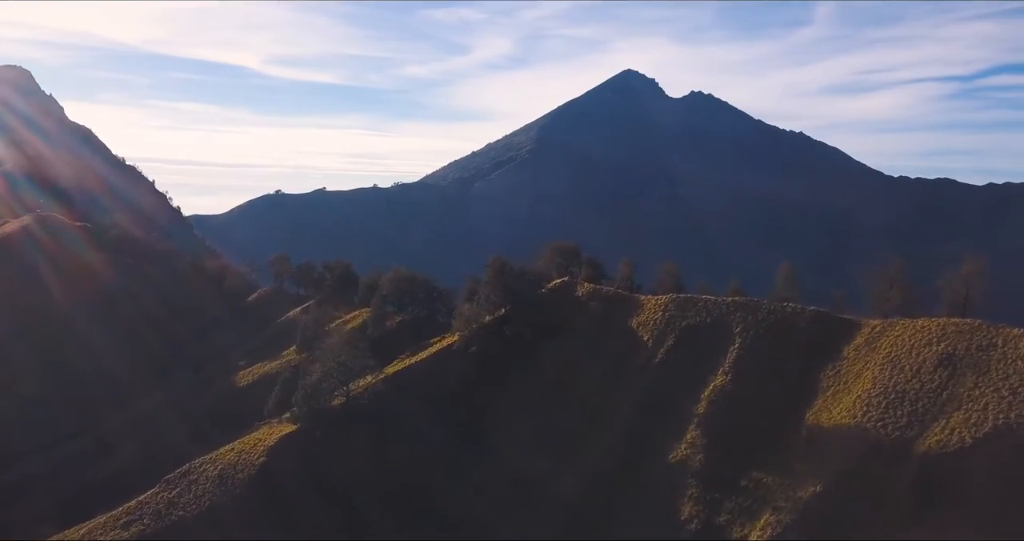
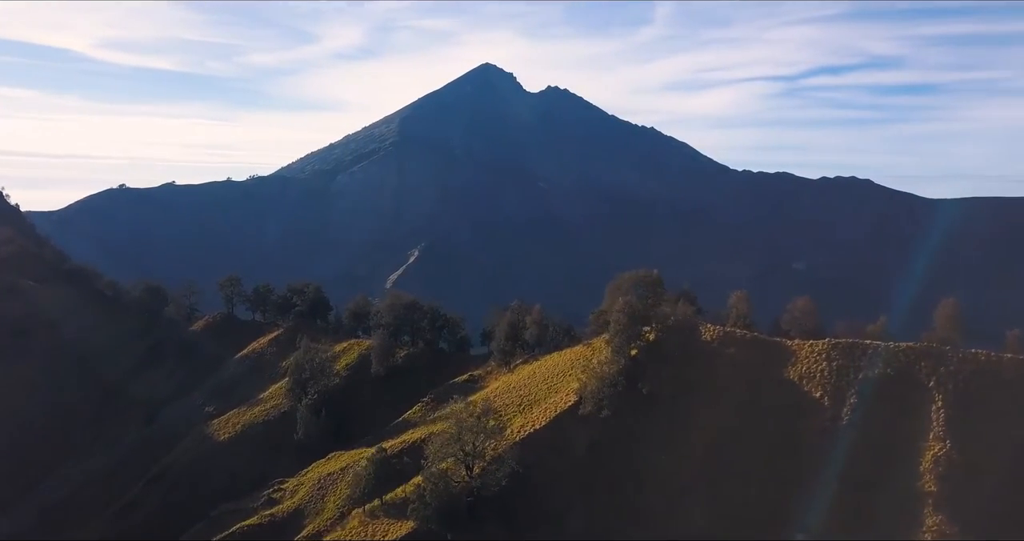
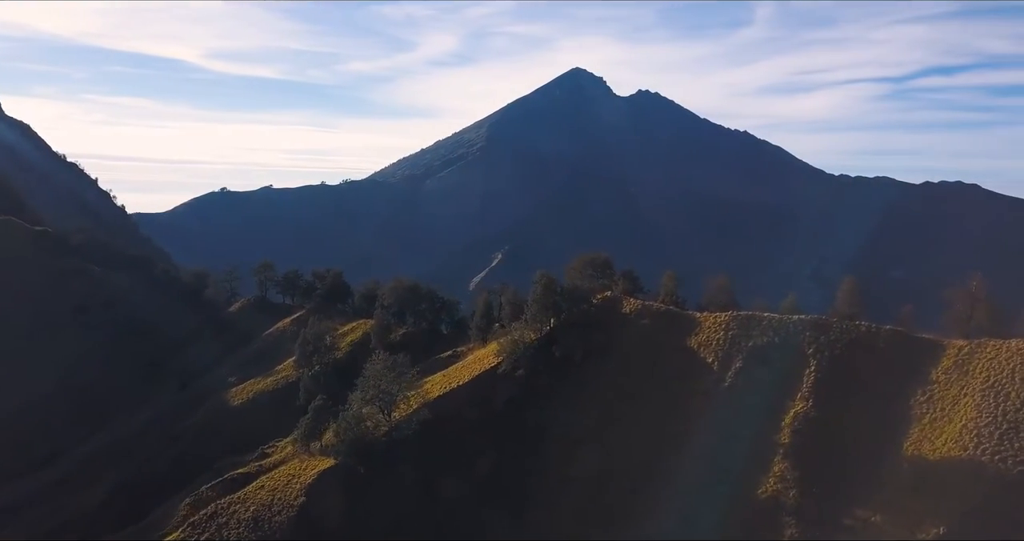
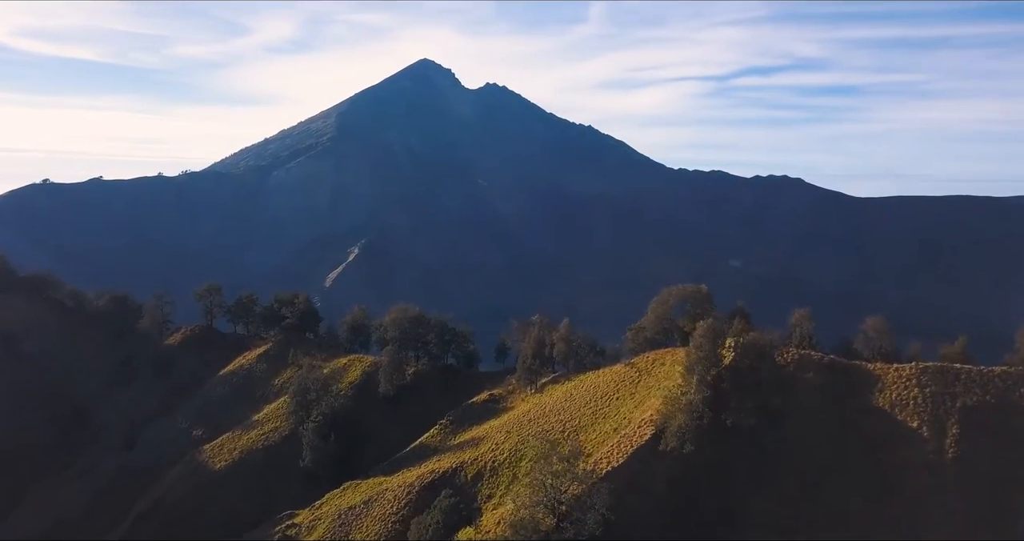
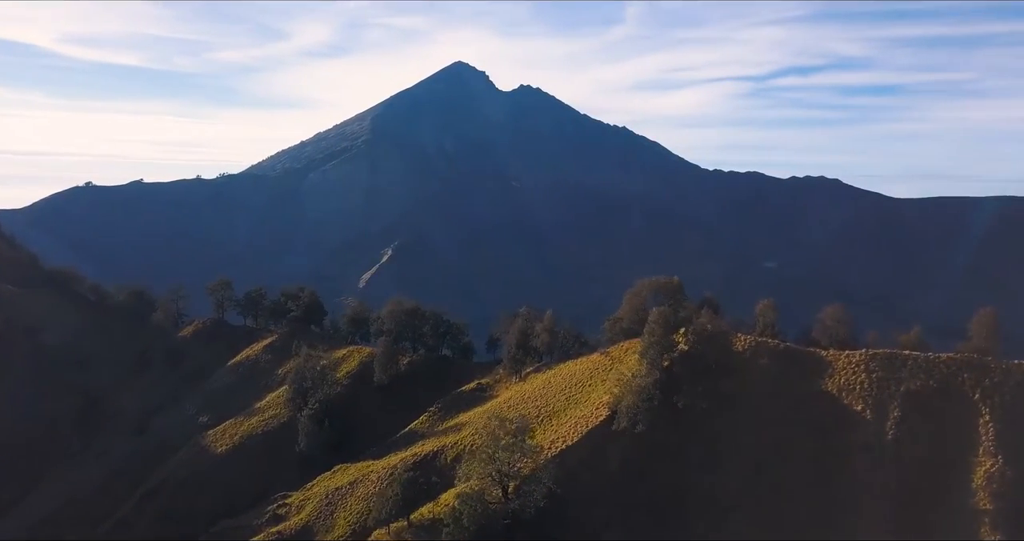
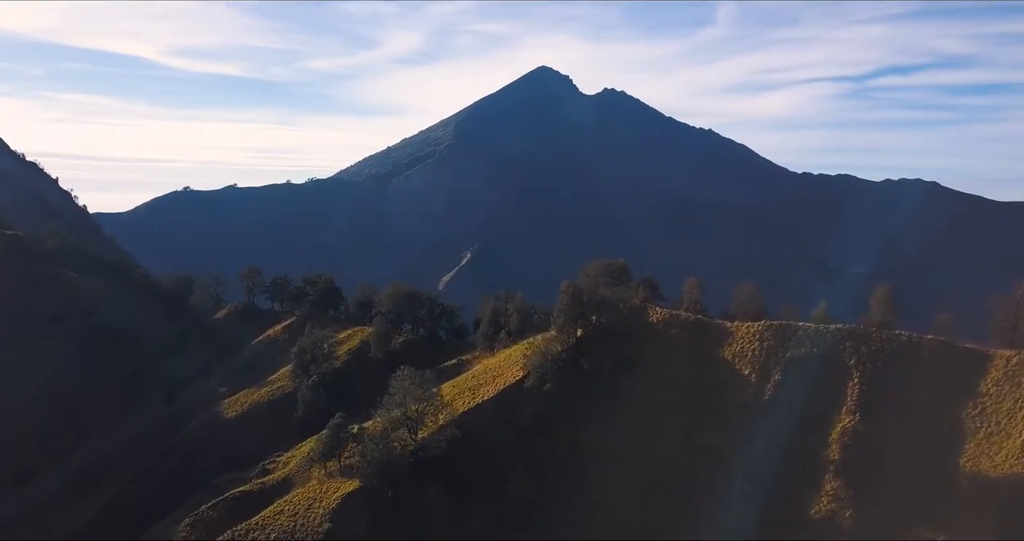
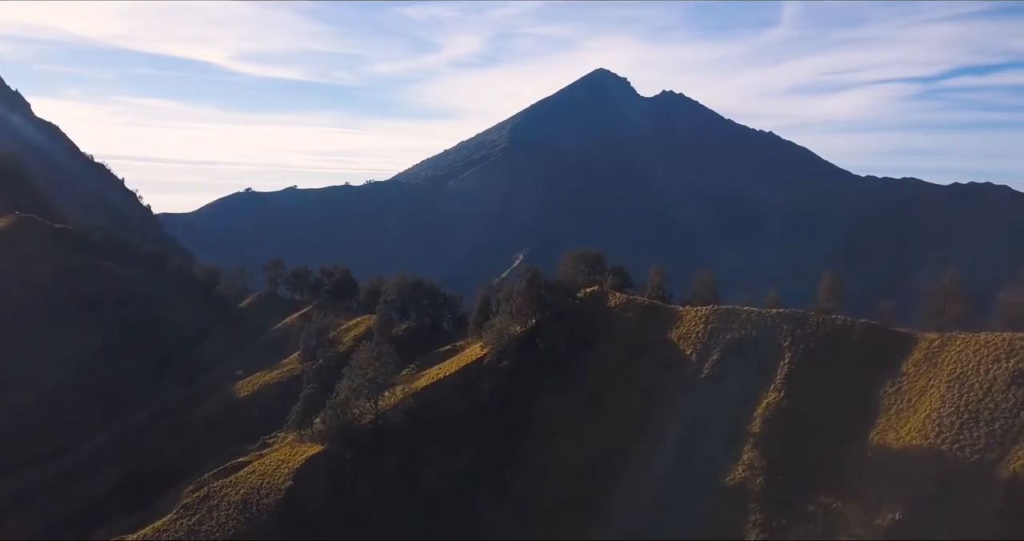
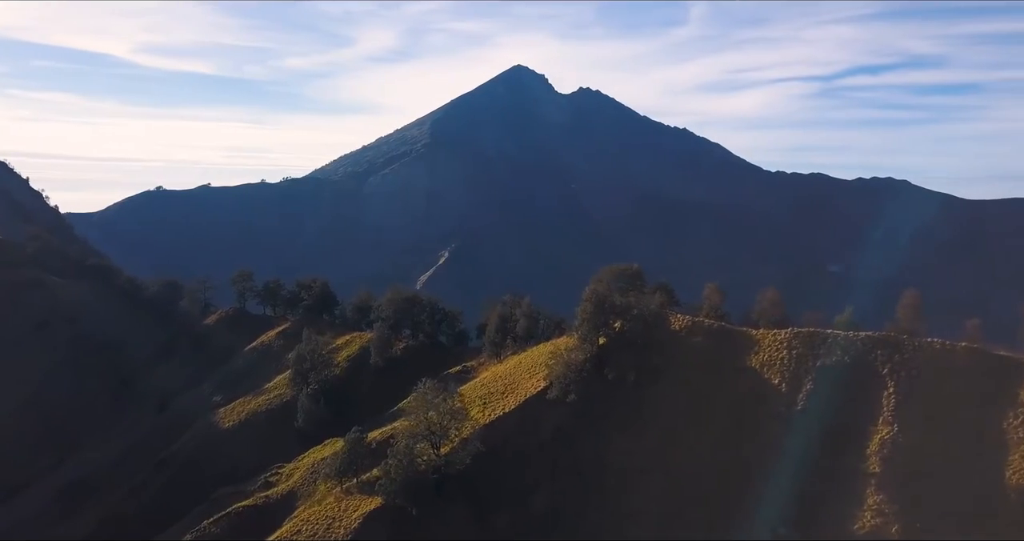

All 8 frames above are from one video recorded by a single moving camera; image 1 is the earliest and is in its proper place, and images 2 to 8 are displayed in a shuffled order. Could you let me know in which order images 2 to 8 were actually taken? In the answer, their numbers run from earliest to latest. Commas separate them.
7, 3, 6, 8, 2, 5, 4
